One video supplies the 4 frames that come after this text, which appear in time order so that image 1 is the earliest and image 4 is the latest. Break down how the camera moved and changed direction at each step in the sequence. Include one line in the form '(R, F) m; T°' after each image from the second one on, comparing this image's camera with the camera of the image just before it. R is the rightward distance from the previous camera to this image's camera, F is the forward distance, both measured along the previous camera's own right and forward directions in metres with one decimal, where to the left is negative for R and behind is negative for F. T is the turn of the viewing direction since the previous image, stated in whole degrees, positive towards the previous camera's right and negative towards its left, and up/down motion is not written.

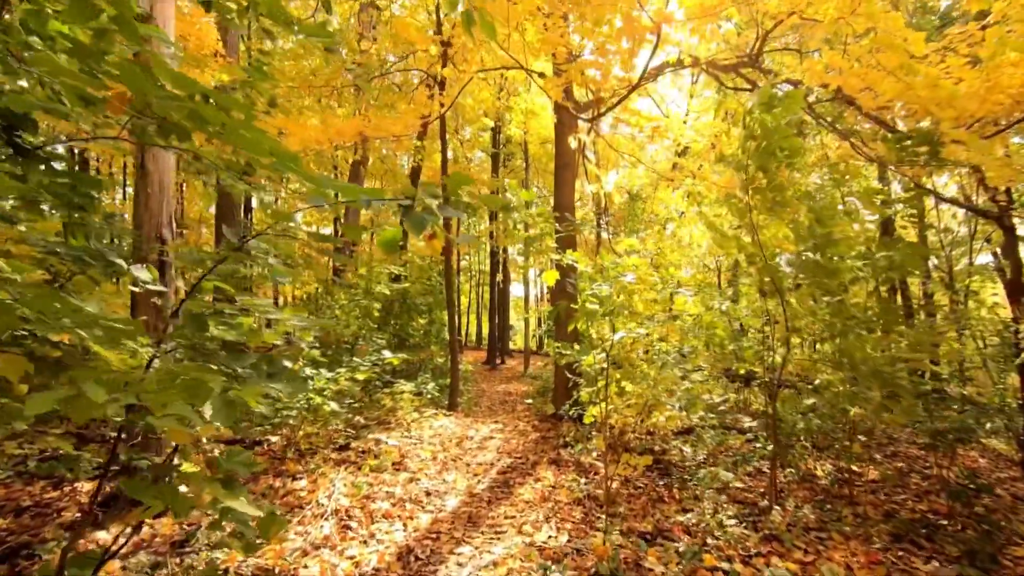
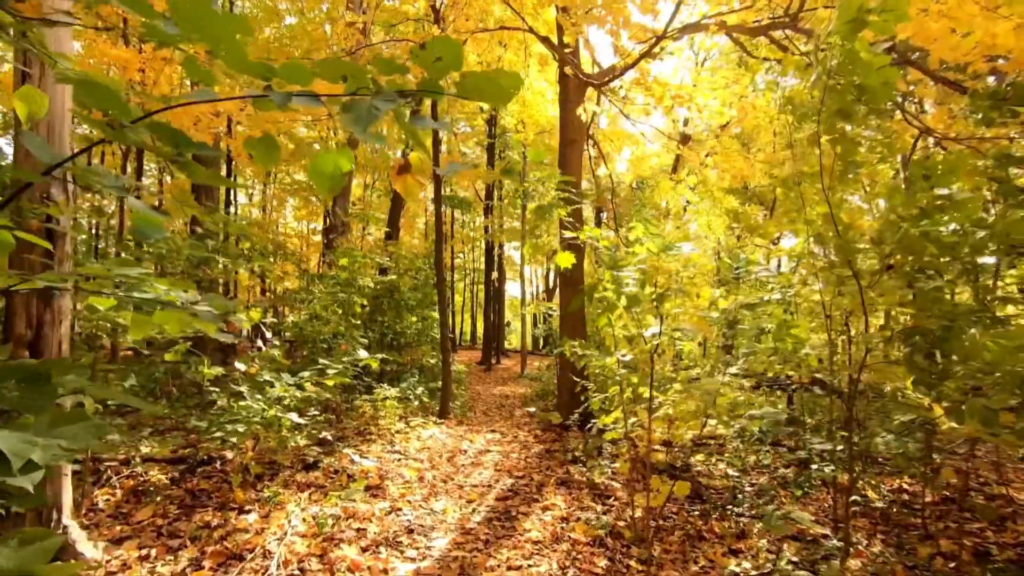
(-0.1, +0.8) m; +1°
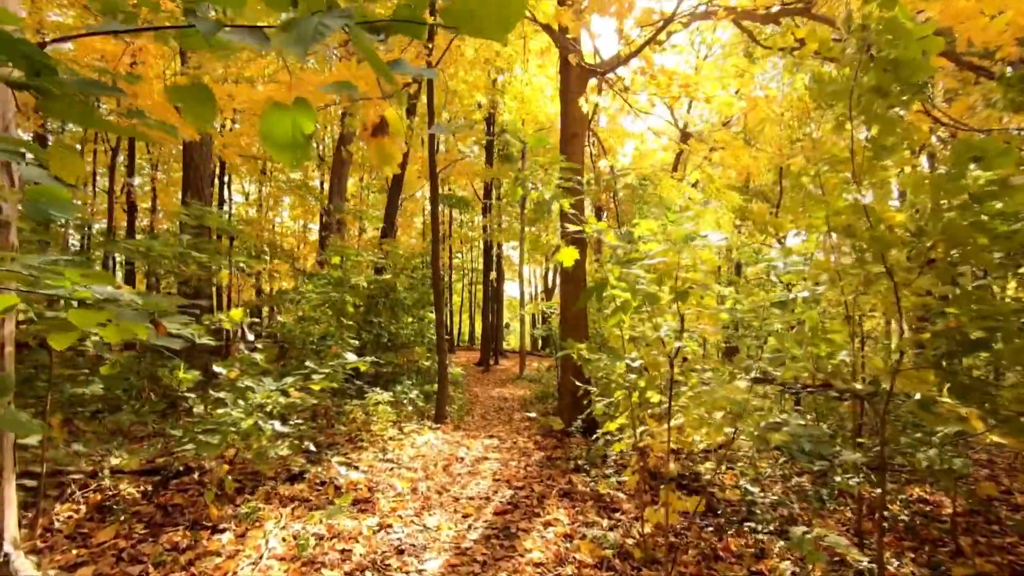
(0.0, +0.3) m; 0°
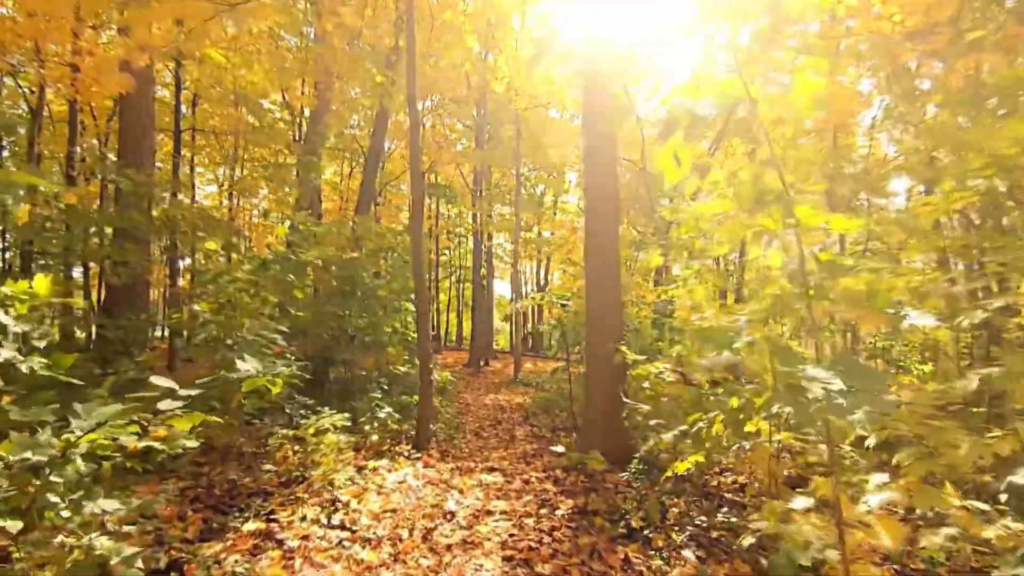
(-0.2, +1.7) m; +1°
